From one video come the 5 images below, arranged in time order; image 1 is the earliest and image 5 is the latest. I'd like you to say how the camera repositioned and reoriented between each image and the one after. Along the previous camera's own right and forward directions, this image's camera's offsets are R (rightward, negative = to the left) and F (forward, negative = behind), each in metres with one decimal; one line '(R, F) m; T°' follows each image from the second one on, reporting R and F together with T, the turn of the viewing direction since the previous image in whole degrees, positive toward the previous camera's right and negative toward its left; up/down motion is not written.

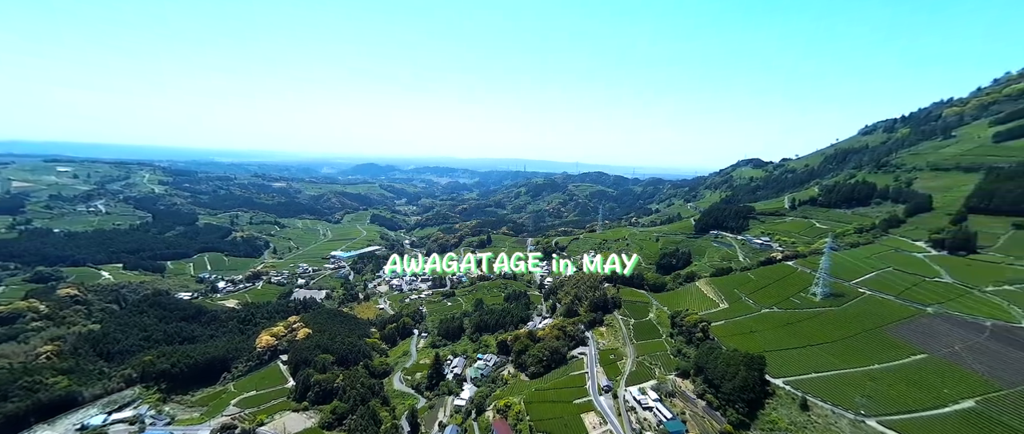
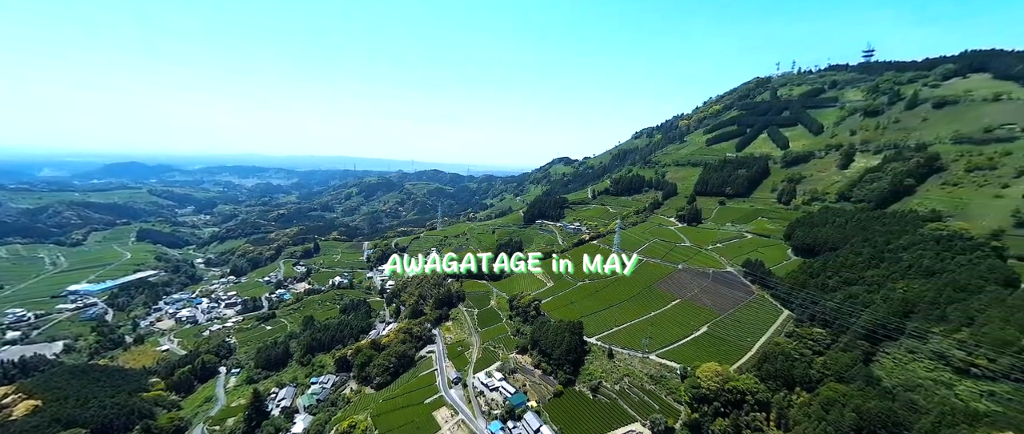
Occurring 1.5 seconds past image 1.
(+4.3, -0.7) m; +22°
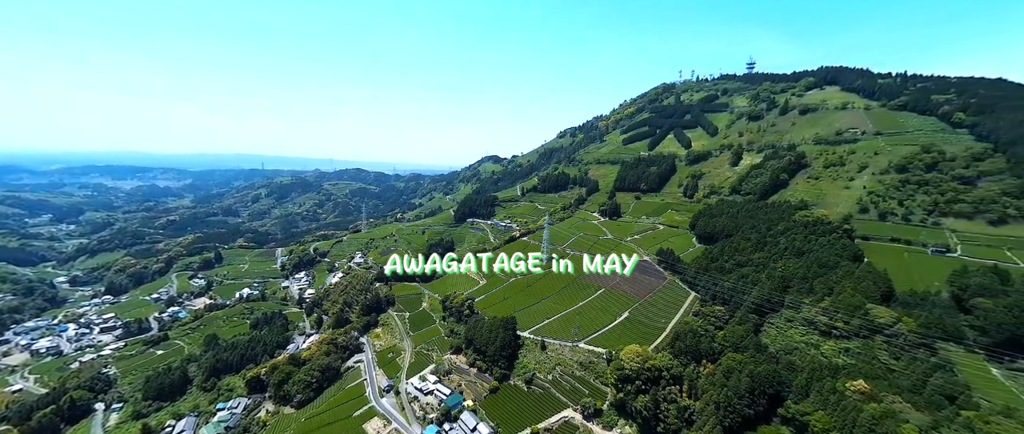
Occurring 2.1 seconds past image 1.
(+1.6, -0.1) m; +10°
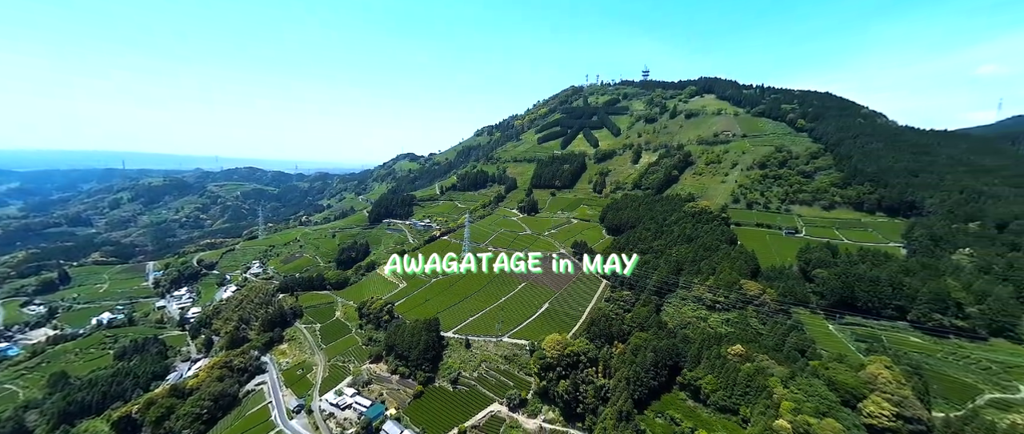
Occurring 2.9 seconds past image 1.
(+1.8, -0.3) m; +11°
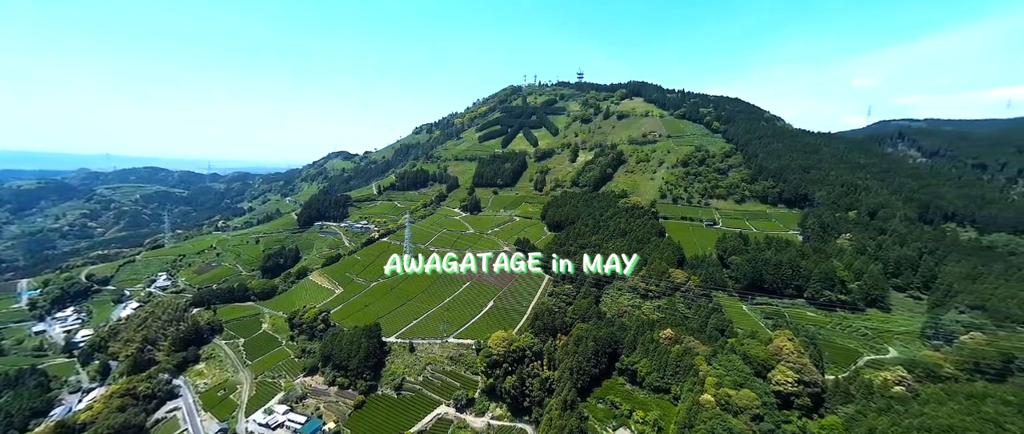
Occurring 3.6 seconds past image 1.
(+1.2, -0.2) m; +8°
